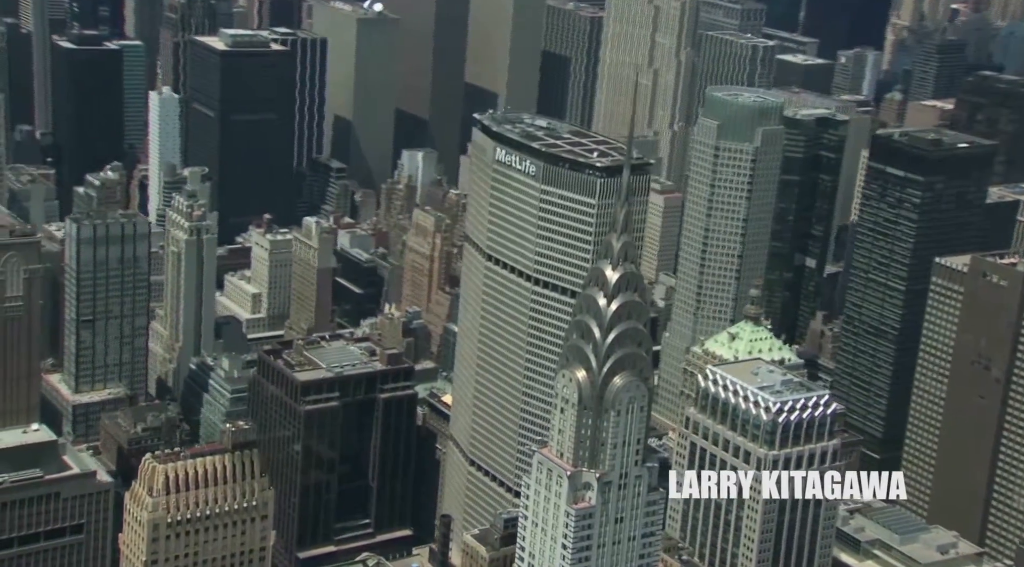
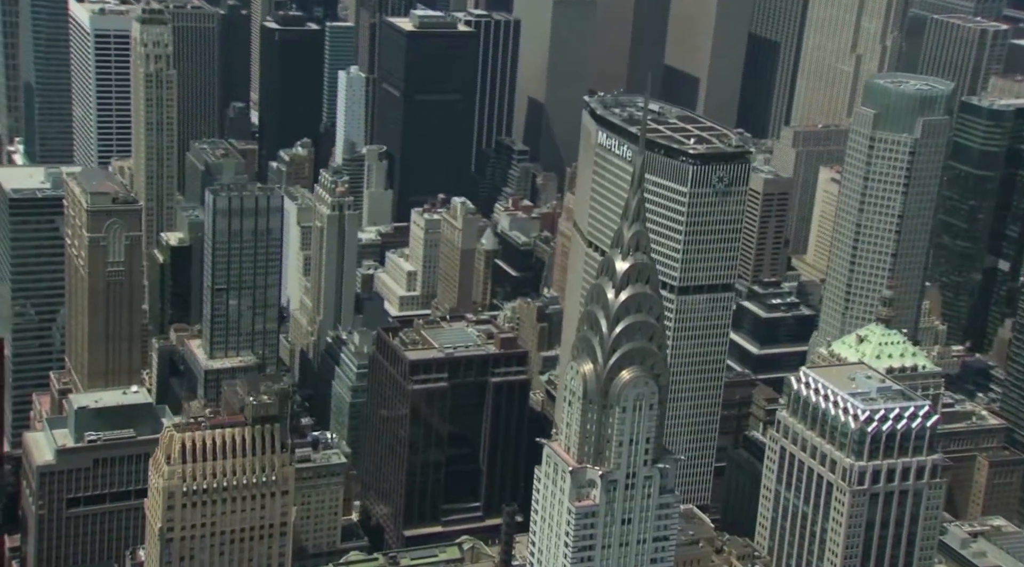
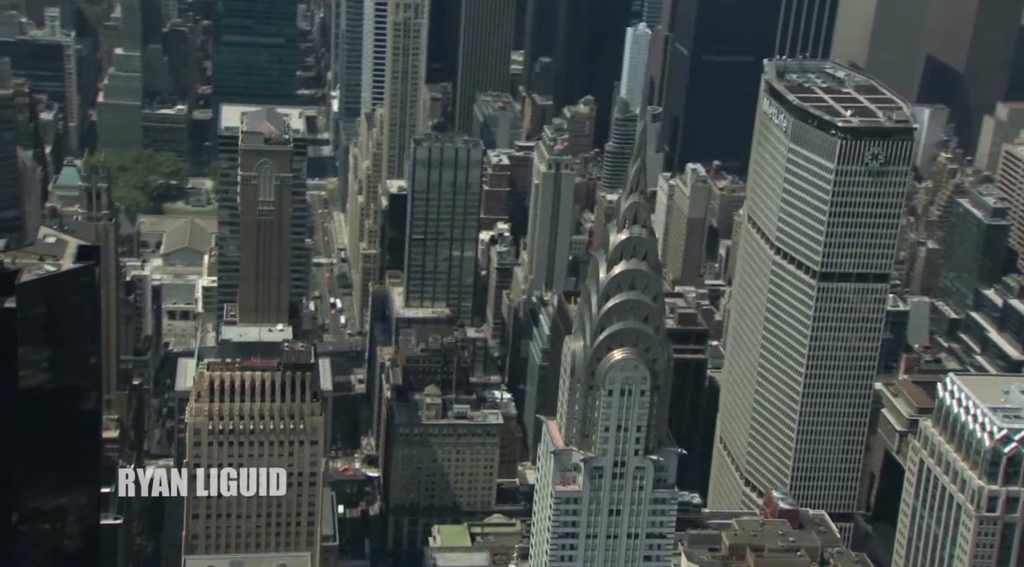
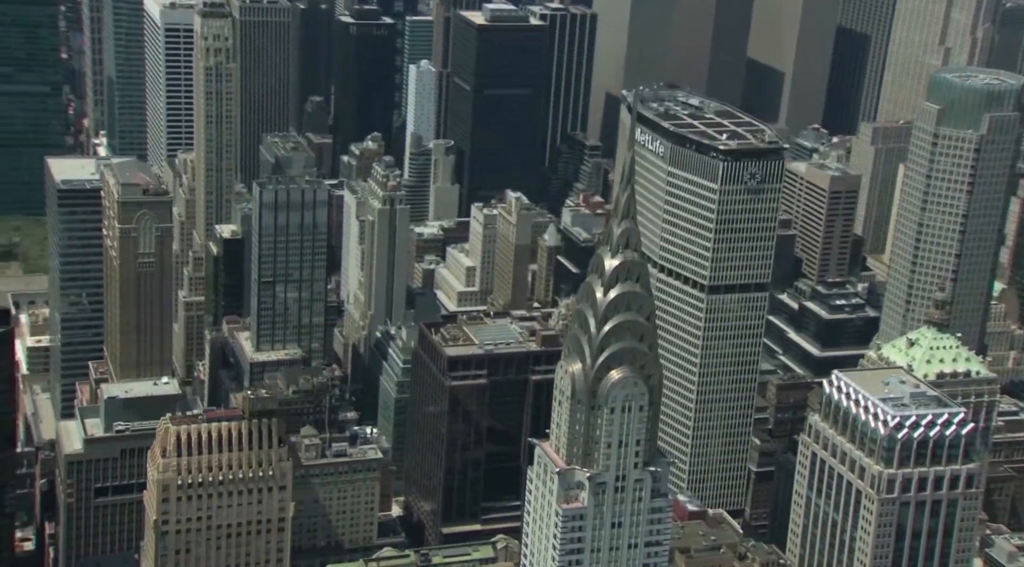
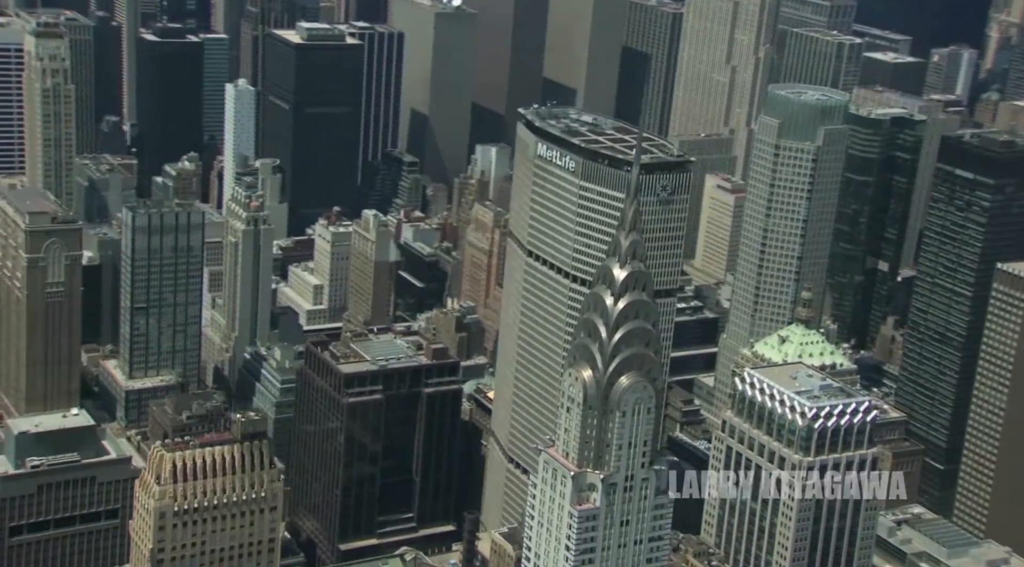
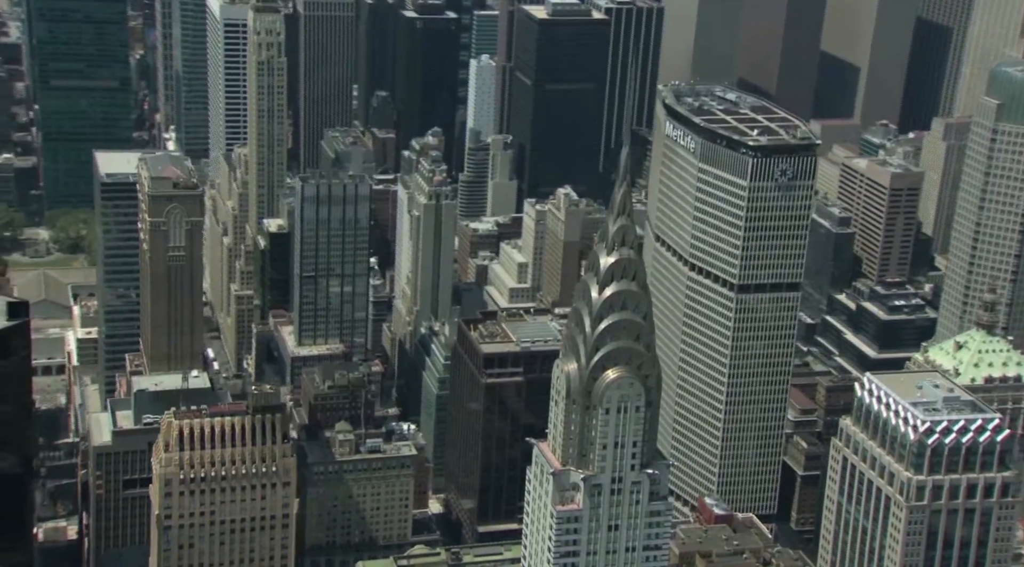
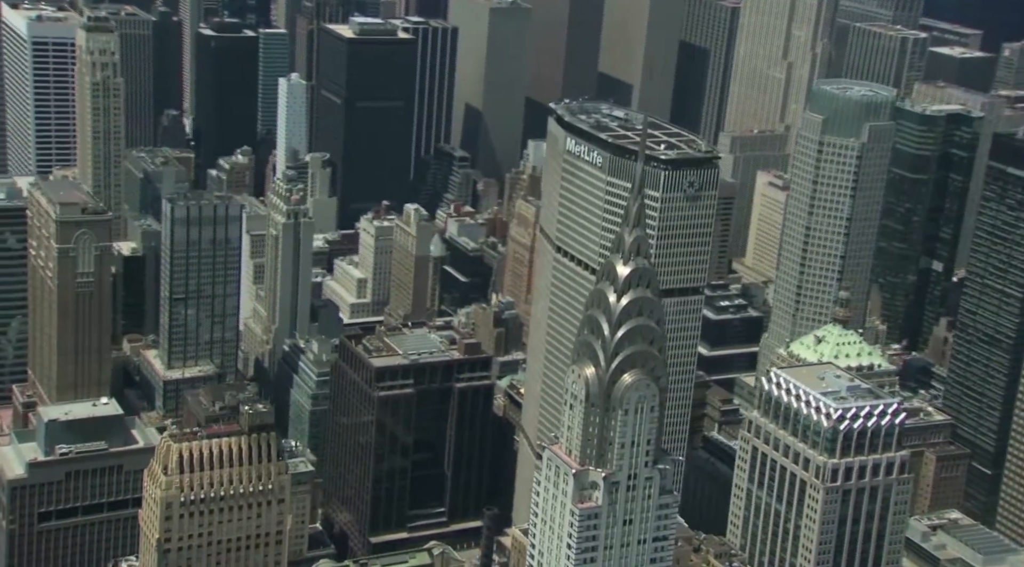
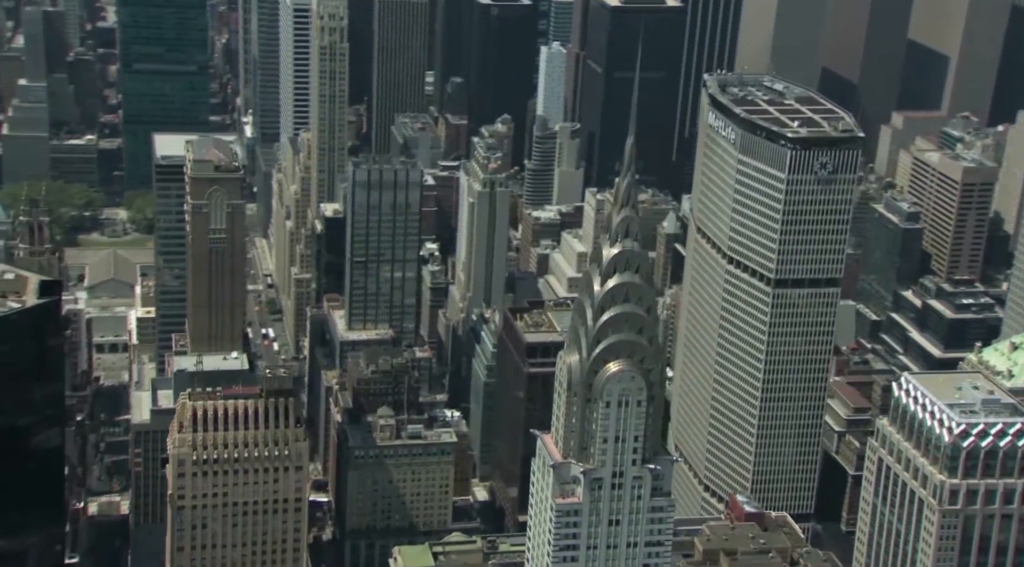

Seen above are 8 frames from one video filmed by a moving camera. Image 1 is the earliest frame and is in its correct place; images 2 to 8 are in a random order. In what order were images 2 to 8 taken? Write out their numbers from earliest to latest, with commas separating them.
5, 7, 2, 4, 6, 8, 3
